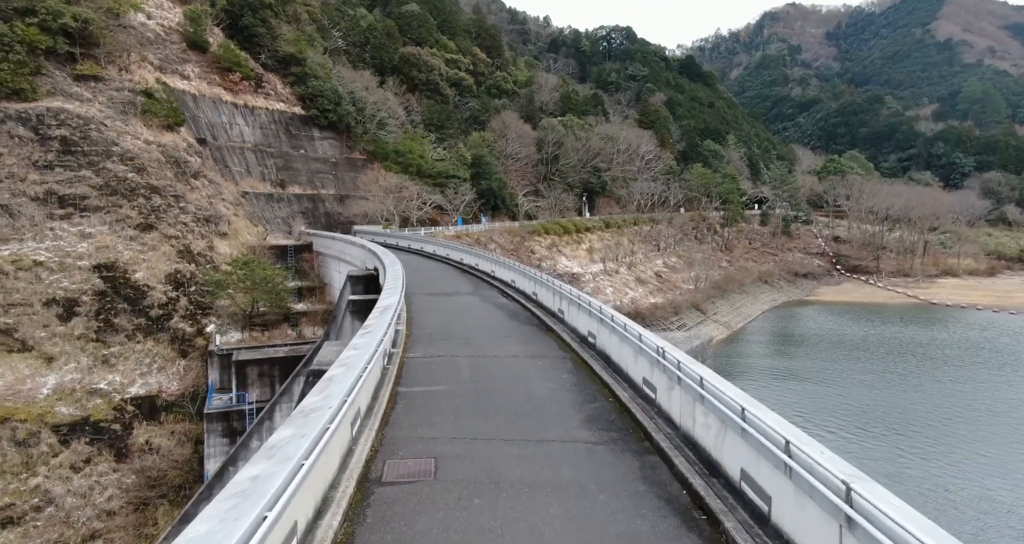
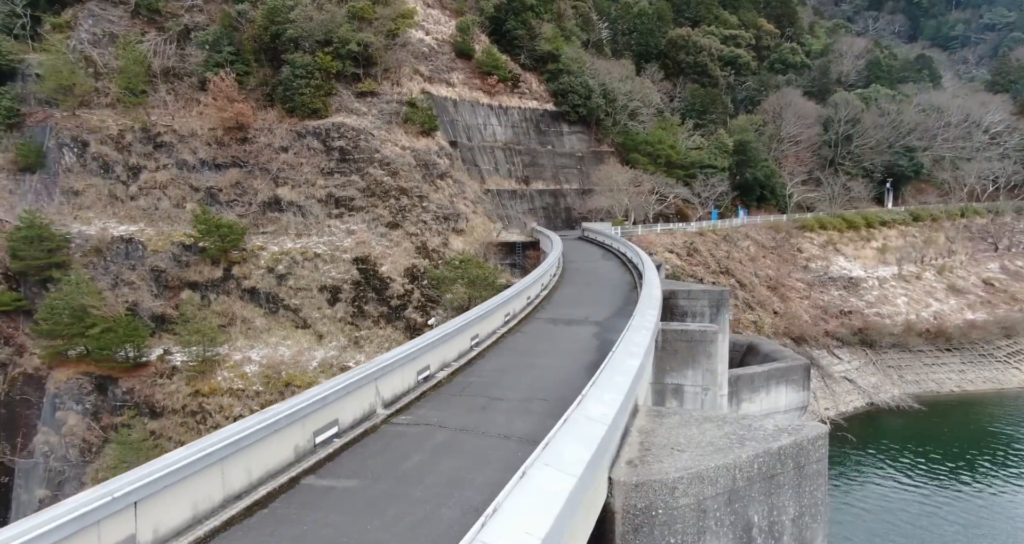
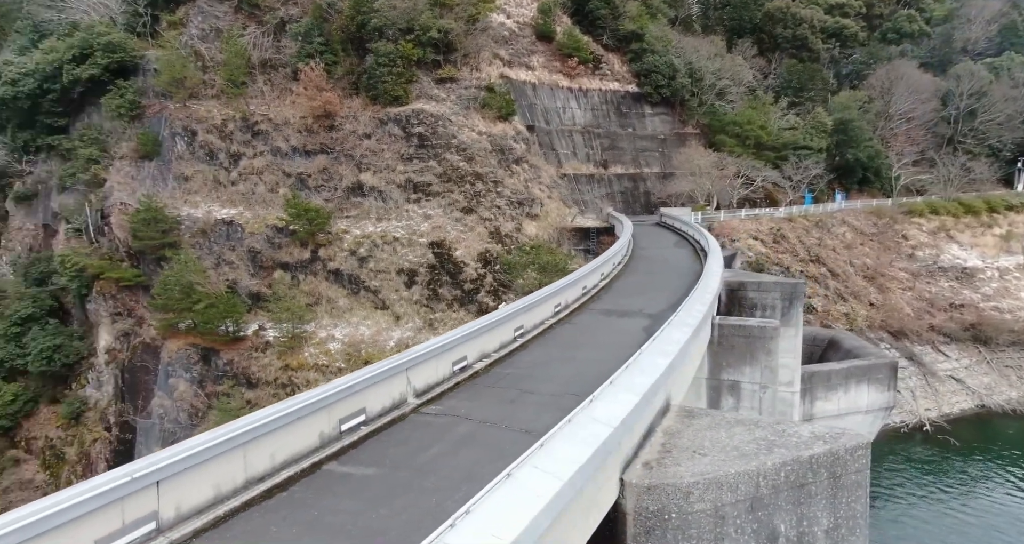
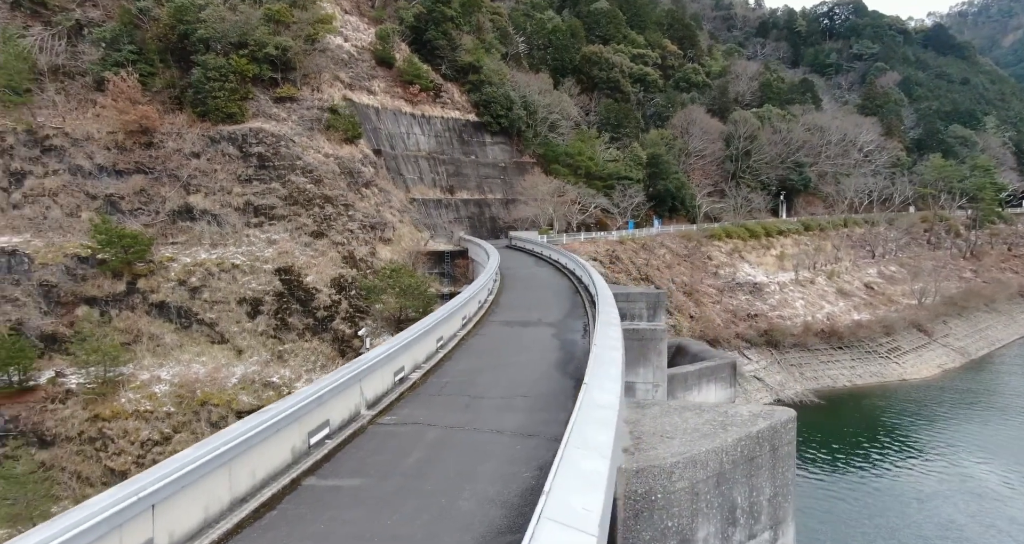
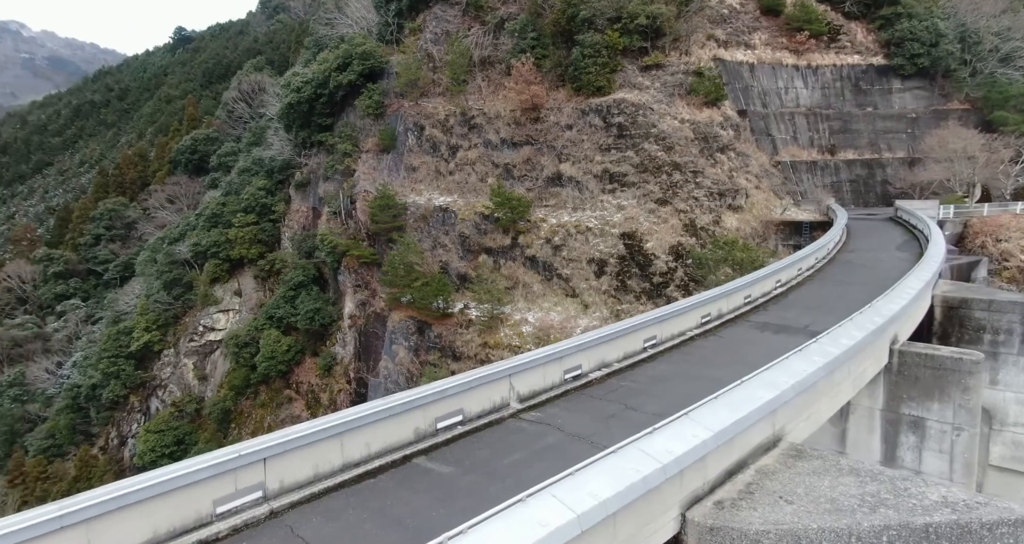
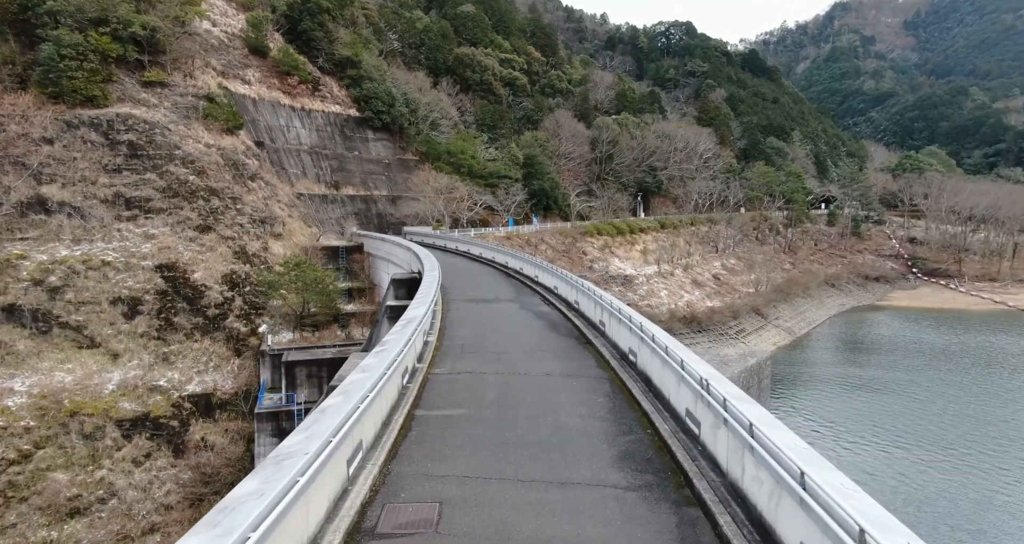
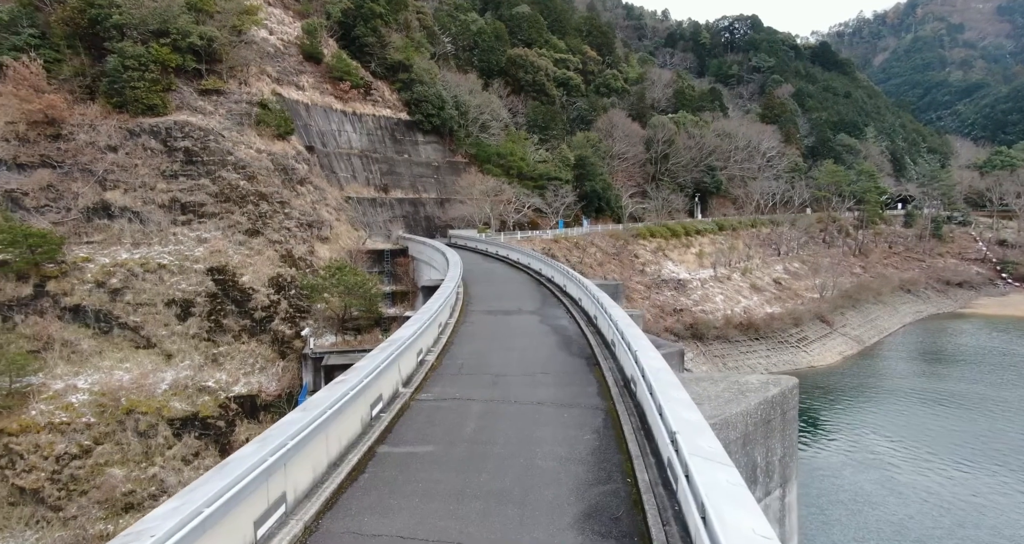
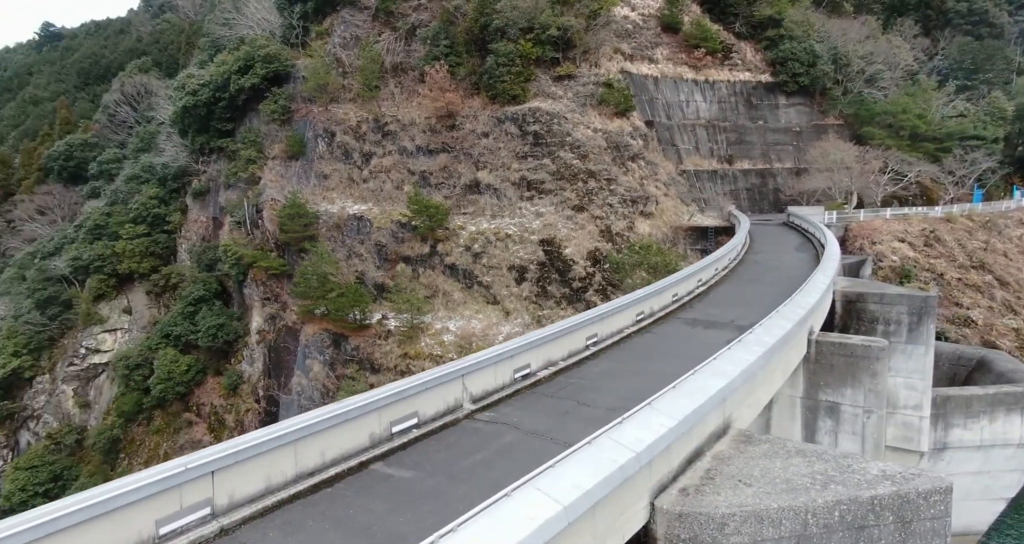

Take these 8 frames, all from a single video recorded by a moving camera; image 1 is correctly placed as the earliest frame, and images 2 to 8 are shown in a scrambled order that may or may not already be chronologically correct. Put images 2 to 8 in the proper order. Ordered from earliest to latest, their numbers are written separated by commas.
6, 7, 4, 2, 3, 8, 5
